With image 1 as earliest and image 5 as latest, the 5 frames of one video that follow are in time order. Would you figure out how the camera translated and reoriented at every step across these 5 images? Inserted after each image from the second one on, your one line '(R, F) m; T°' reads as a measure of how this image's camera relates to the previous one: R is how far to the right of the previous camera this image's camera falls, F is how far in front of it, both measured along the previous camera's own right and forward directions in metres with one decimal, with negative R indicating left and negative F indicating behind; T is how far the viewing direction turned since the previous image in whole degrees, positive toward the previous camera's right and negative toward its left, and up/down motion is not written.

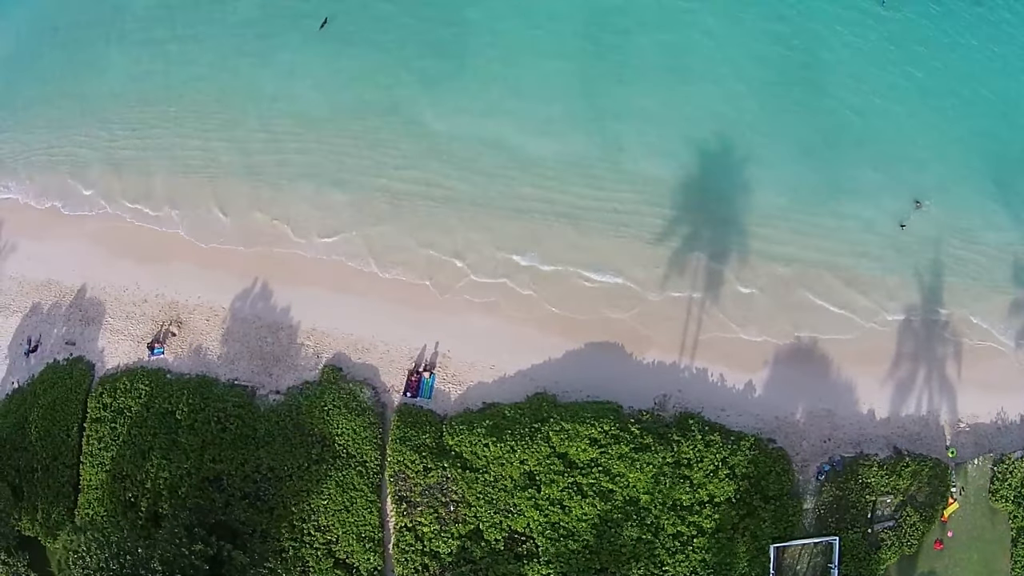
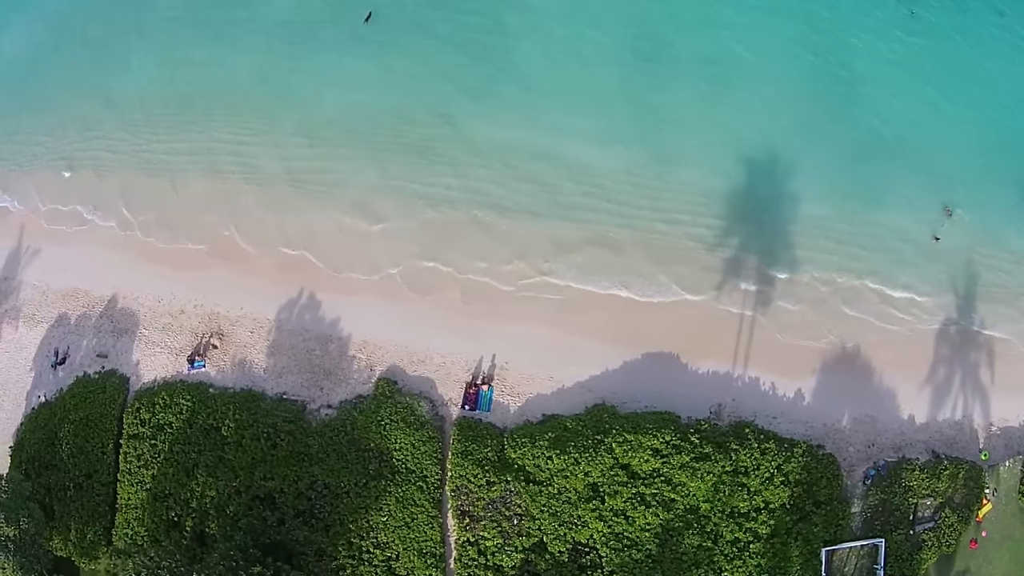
(-3.3, +0.1) m; +4°
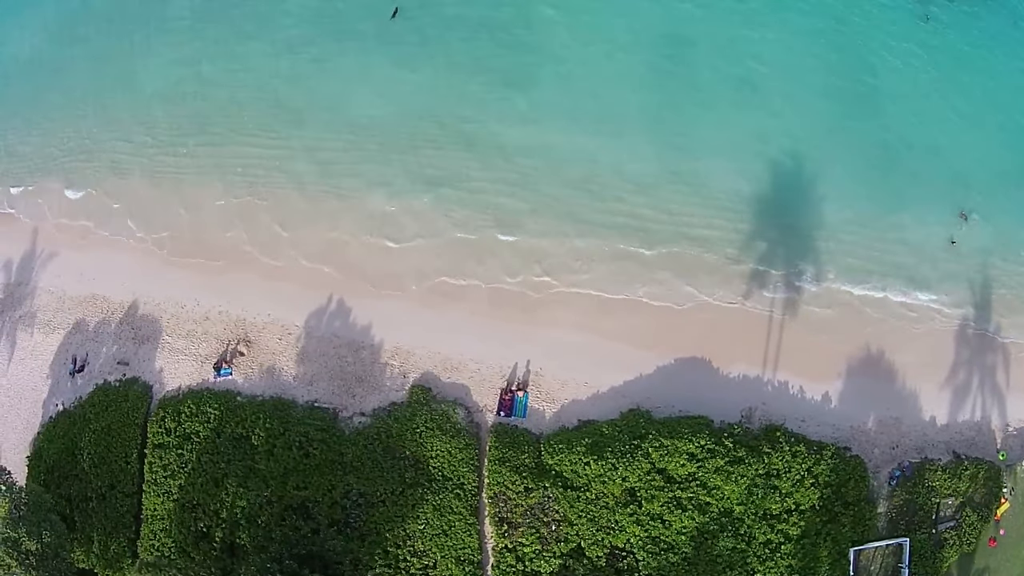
(-1.9, +0.1) m; +2°
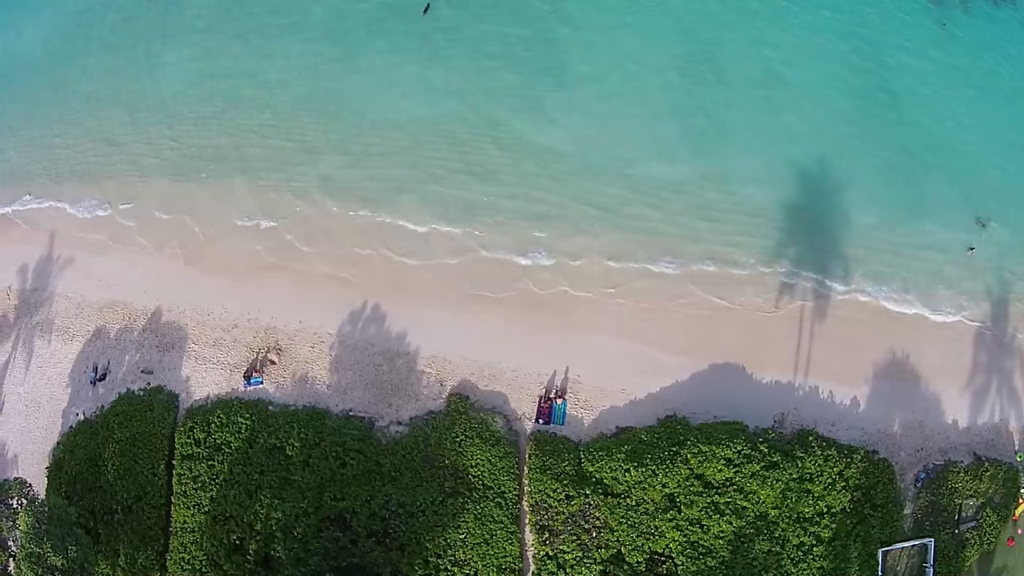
(-2.1, +0.1) m; +2°
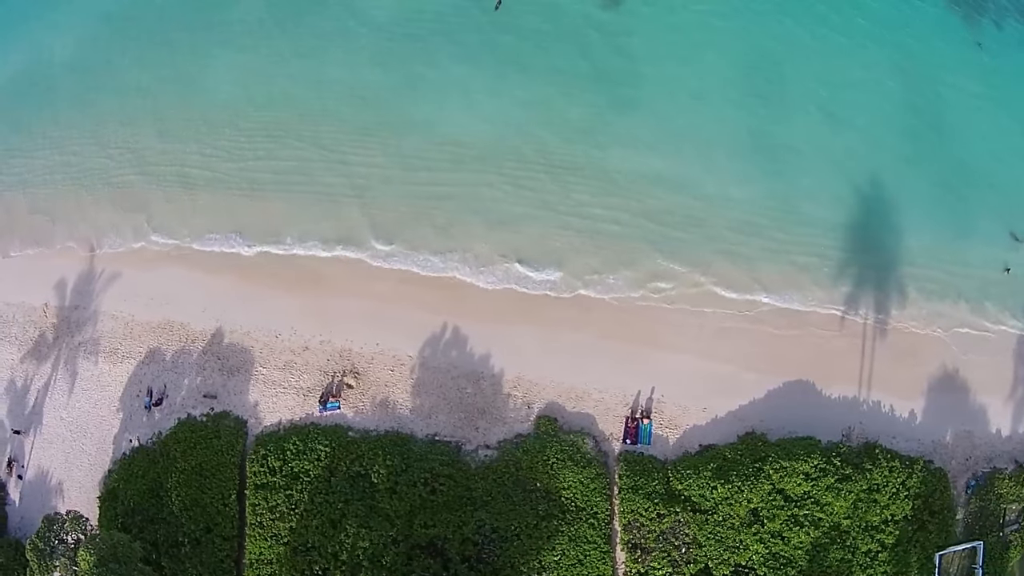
(-4.6, +0.3) m; +5°
